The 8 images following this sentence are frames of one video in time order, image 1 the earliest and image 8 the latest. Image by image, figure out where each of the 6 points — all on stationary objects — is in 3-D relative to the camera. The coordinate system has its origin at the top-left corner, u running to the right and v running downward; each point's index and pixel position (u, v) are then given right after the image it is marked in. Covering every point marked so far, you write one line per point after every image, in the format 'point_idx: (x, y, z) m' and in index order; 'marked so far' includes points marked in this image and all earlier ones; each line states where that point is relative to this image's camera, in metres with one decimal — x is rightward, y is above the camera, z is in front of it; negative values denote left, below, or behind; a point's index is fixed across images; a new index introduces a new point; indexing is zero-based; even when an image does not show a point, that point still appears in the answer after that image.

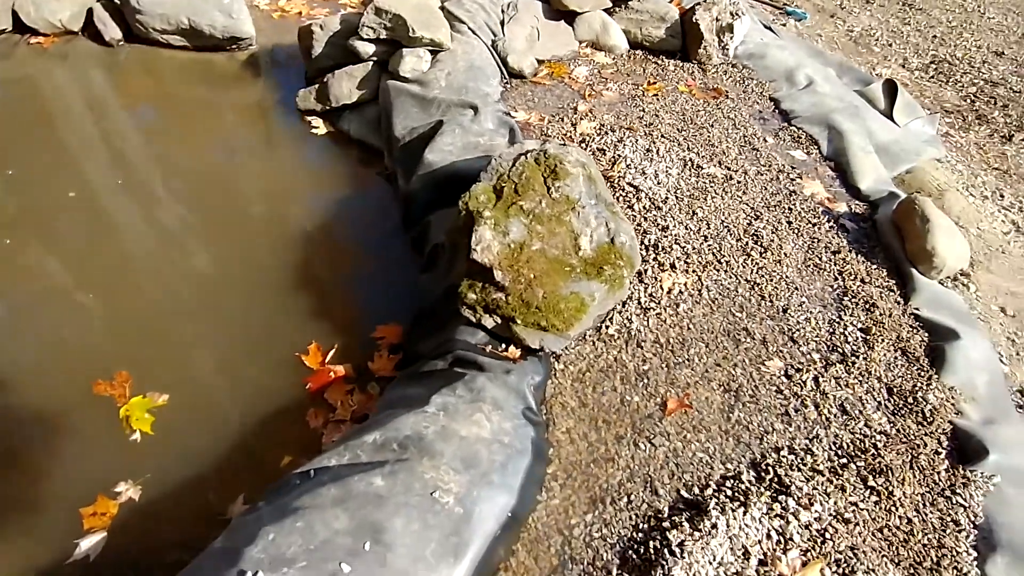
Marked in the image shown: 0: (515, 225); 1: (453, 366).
0: (0.0, +0.4, +4.0) m
1: (-0.4, -0.5, +3.8) m
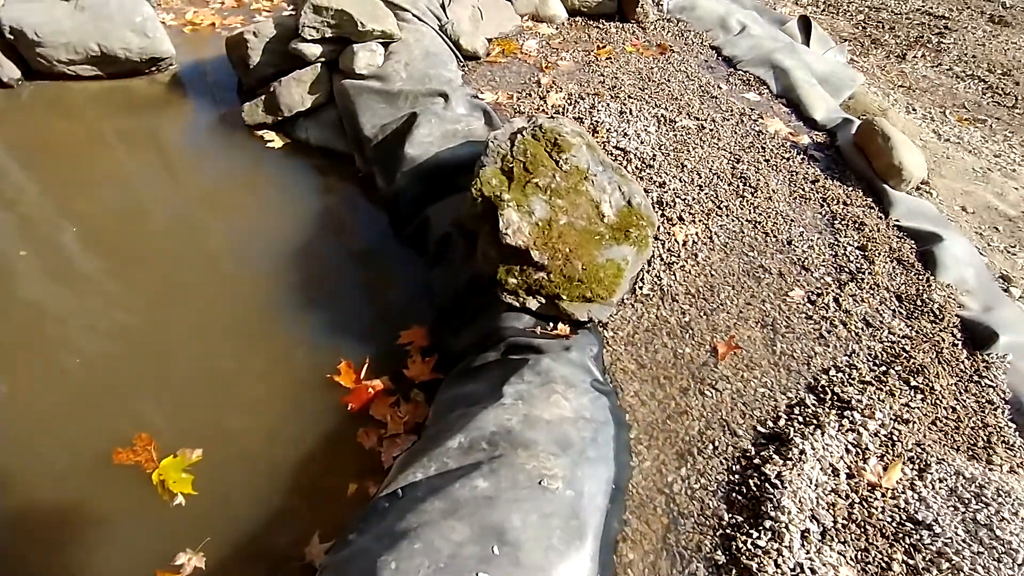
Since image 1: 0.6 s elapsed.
0: (+0.2, +0.6, +4.0) m
1: (0.0, -0.4, +3.8) m
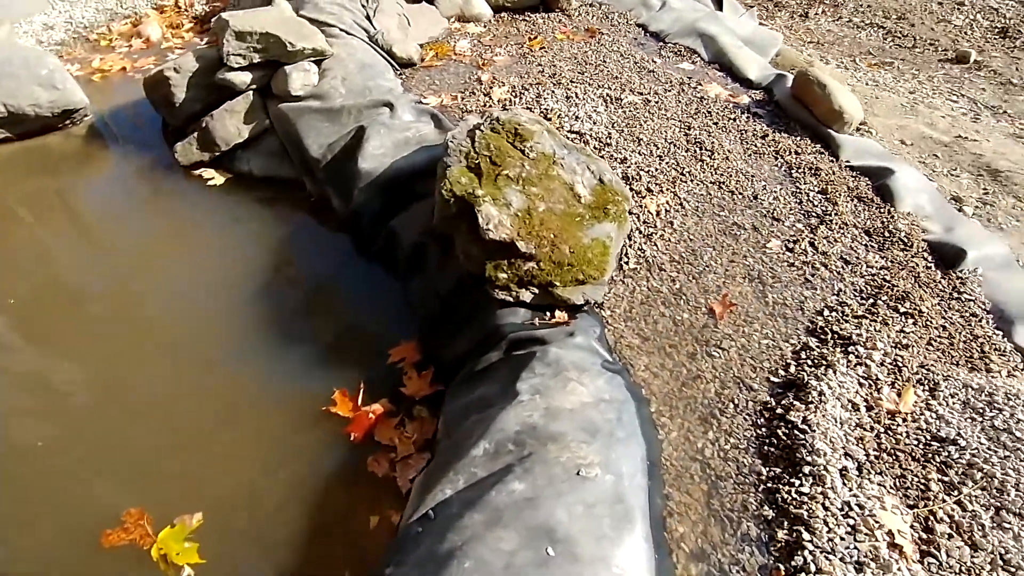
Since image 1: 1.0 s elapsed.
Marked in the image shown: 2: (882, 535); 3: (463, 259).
0: (0.0, +0.6, +3.9) m
1: (0.0, -0.4, +3.7) m
2: (+1.8, -1.2, +2.8) m
3: (-0.3, +0.2, +4.0) m
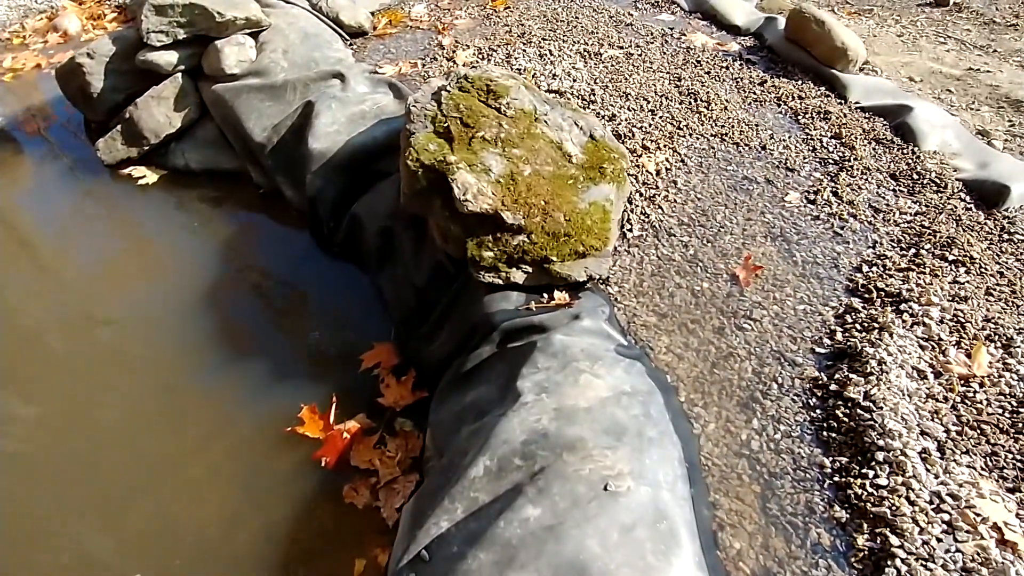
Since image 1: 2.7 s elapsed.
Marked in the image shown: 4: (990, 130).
0: (-0.1, +0.7, +3.3) m
1: (0.0, -0.3, +3.0) m
2: (+1.8, -0.9, +2.3) m
3: (-0.4, +0.3, +3.3) m
4: (+3.7, +1.2, +4.5) m
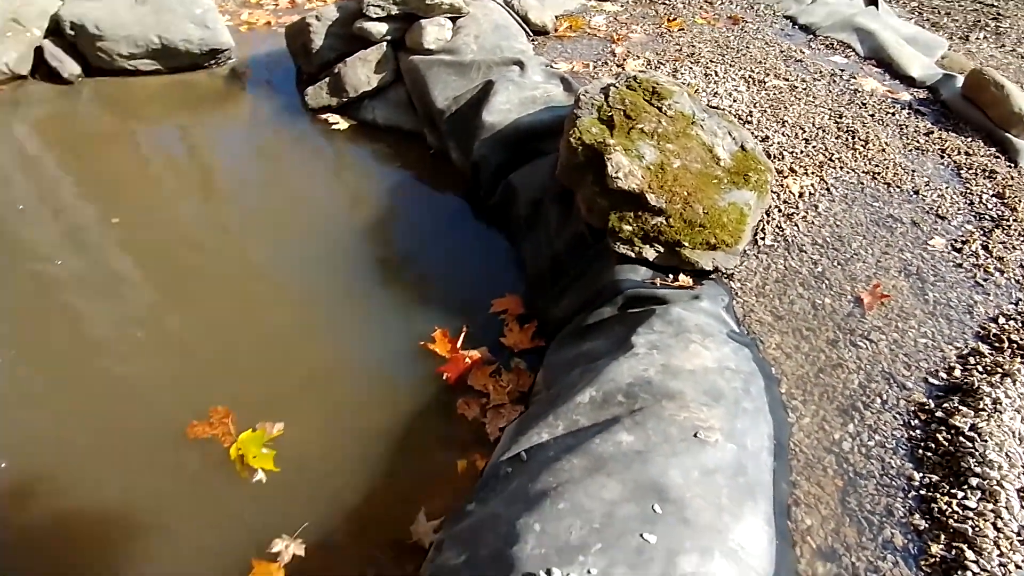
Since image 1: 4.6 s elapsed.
0: (+0.8, +0.9, +3.6) m
1: (+0.7, -0.1, +3.4) m
2: (+2.2, -1.1, +2.3) m
3: (+0.5, +0.5, +3.7) m
4: (+4.8, +0.5, +4.2) m
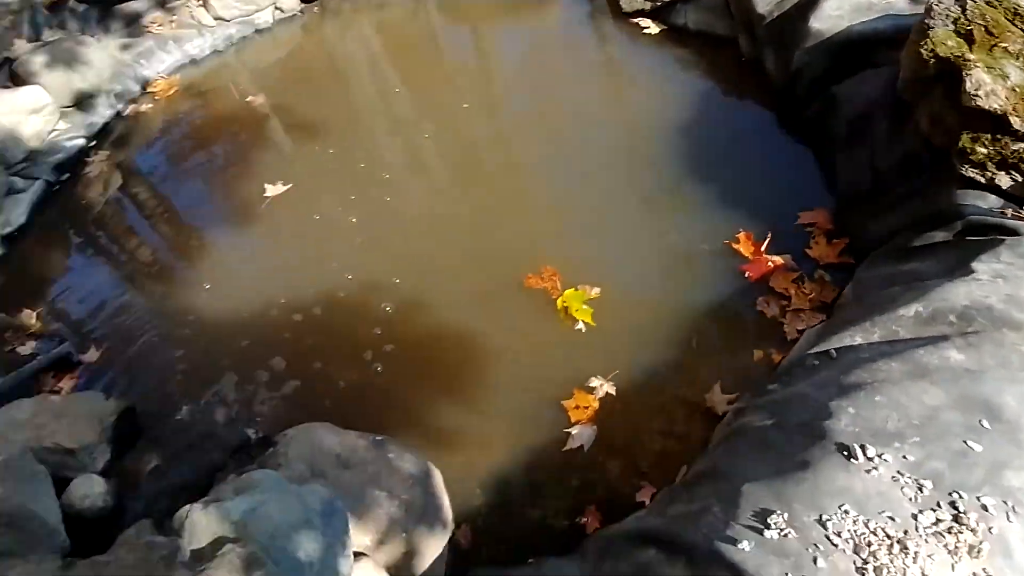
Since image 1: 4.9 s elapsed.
0: (+2.9, +1.2, +3.2) m
1: (+2.5, +0.3, +3.2) m
2: (+3.4, -1.1, +1.8) m
3: (+2.5, +1.0, +3.5) m
4: (+6.7, +0.2, +2.5) m
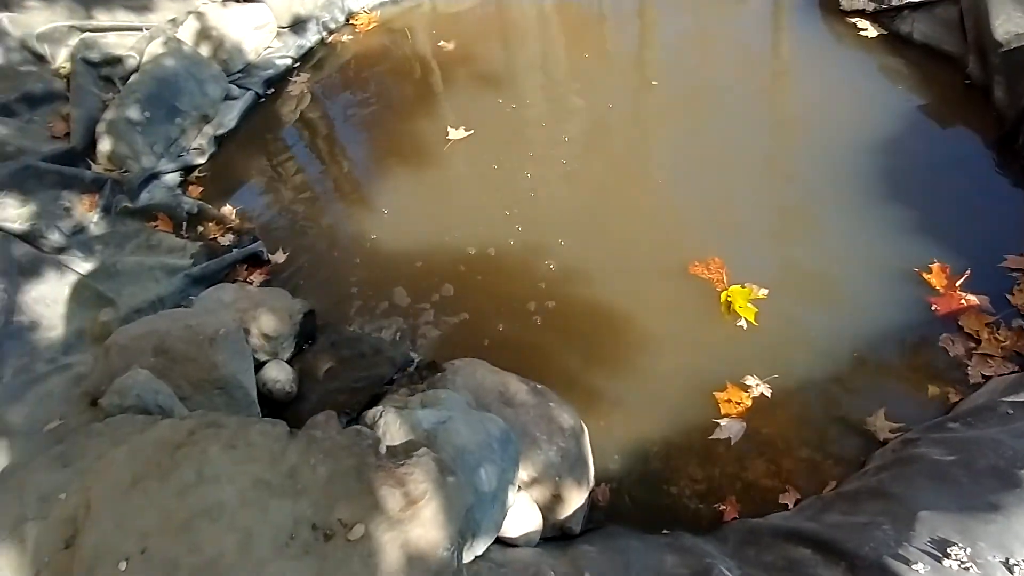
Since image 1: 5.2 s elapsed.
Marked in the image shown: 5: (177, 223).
0: (+4.0, +0.7, +2.8) m
1: (+3.4, -0.1, +2.9) m
2: (+3.8, -1.7, +1.4) m
3: (+3.6, +0.5, +3.1) m
4: (+7.4, -1.1, +1.6) m
5: (-2.7, +0.5, +4.8) m
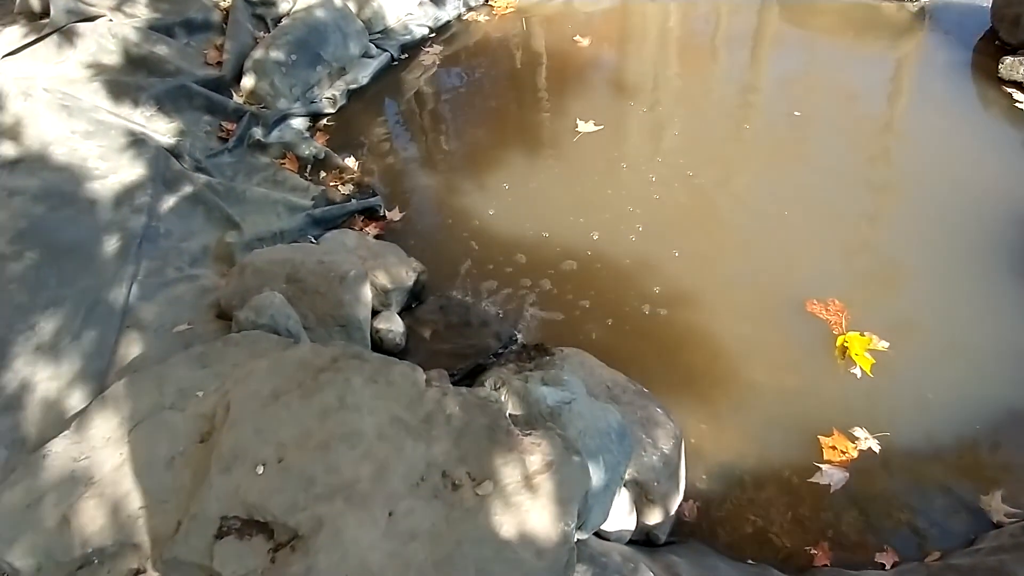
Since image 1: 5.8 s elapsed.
0: (+4.7, -0.1, +2.5) m
1: (+4.0, -0.8, +2.6) m
2: (+4.0, -2.4, +1.2) m
3: (+4.3, -0.2, +2.9) m
4: (+7.5, -2.5, +1.0) m
5: (-1.8, +1.0, +4.9) m
